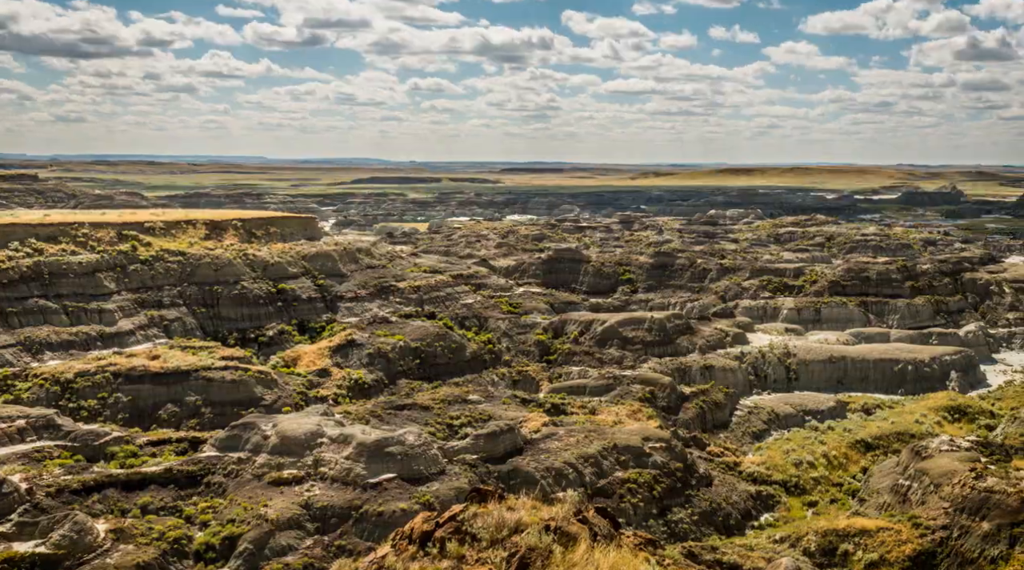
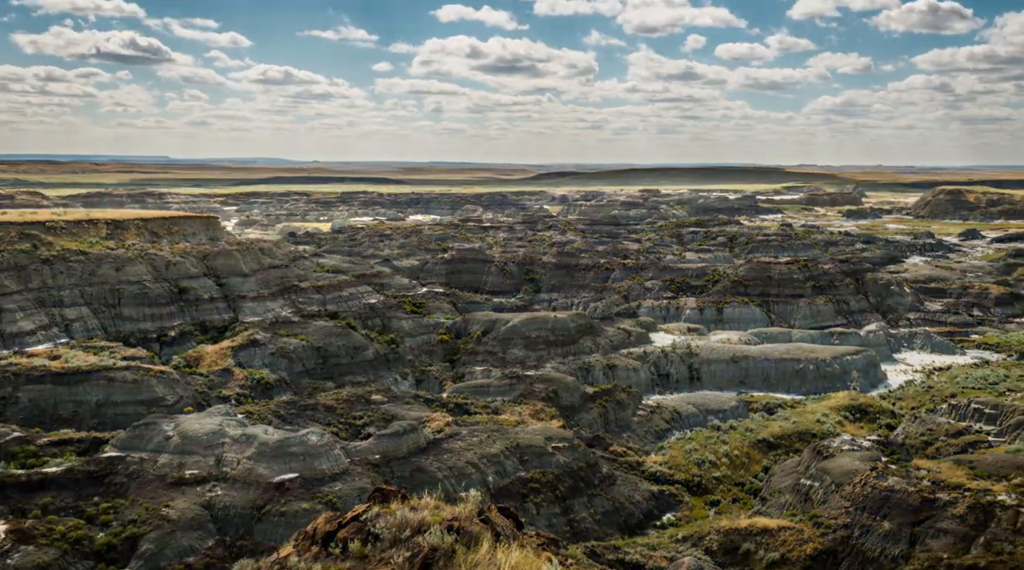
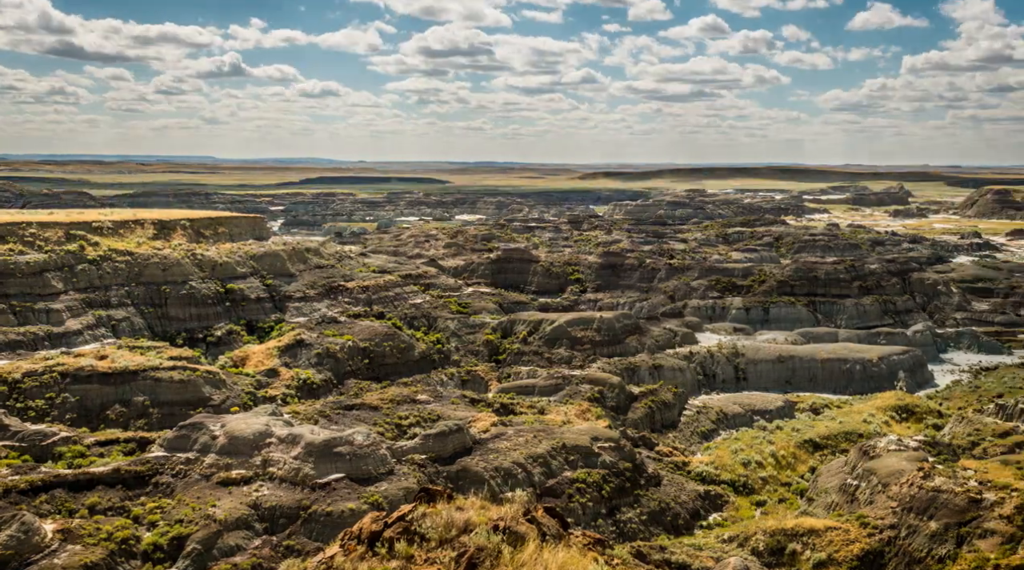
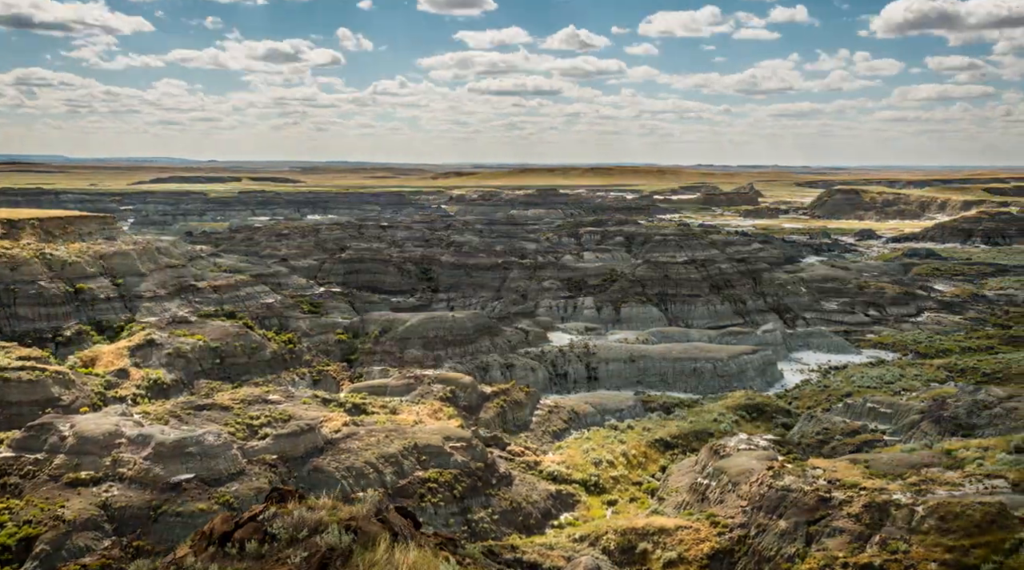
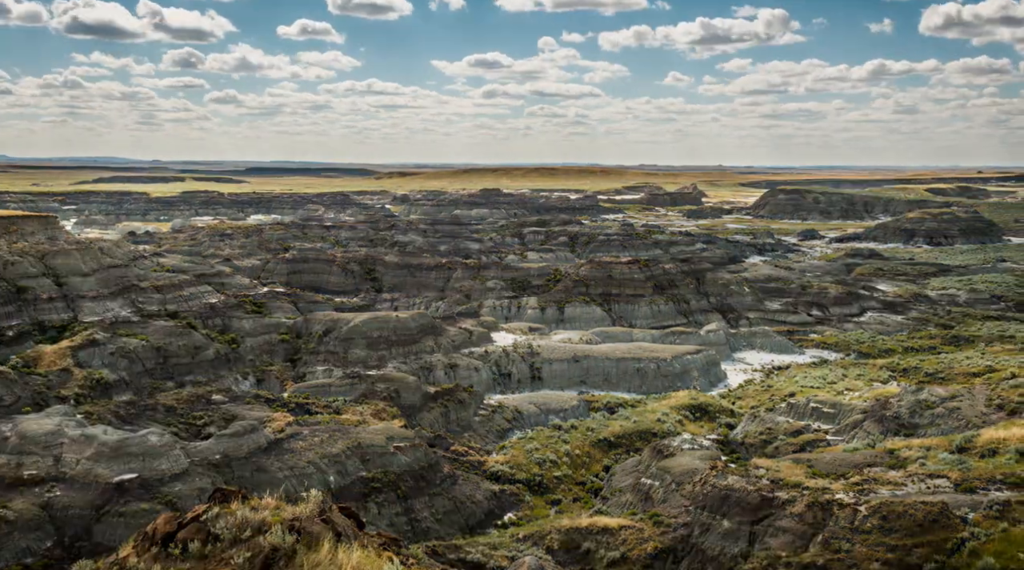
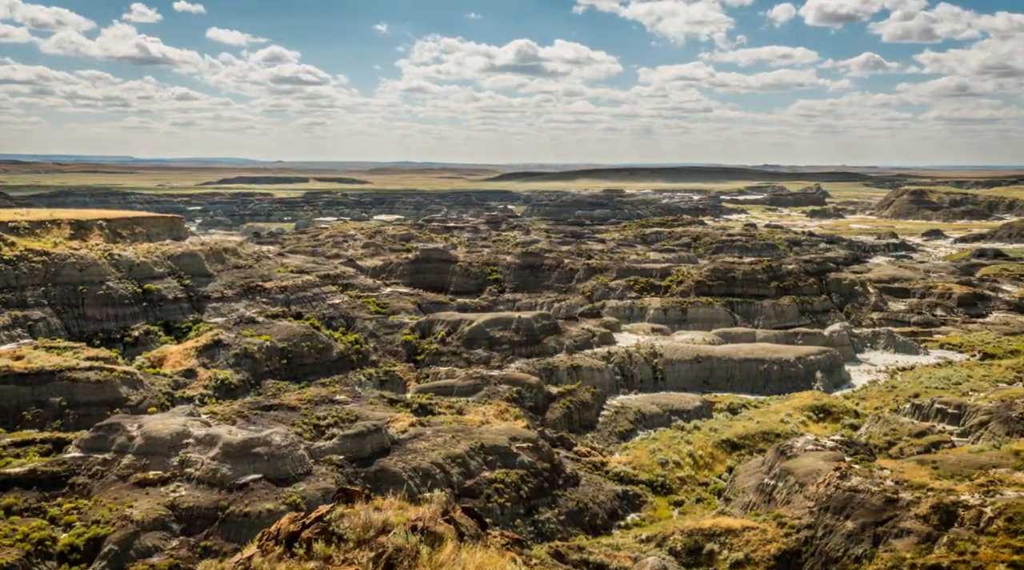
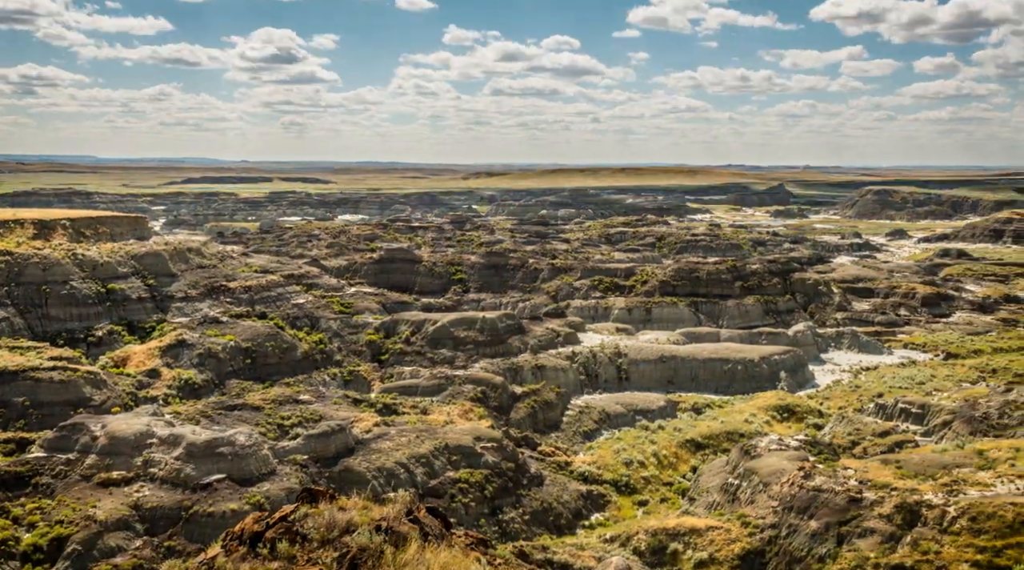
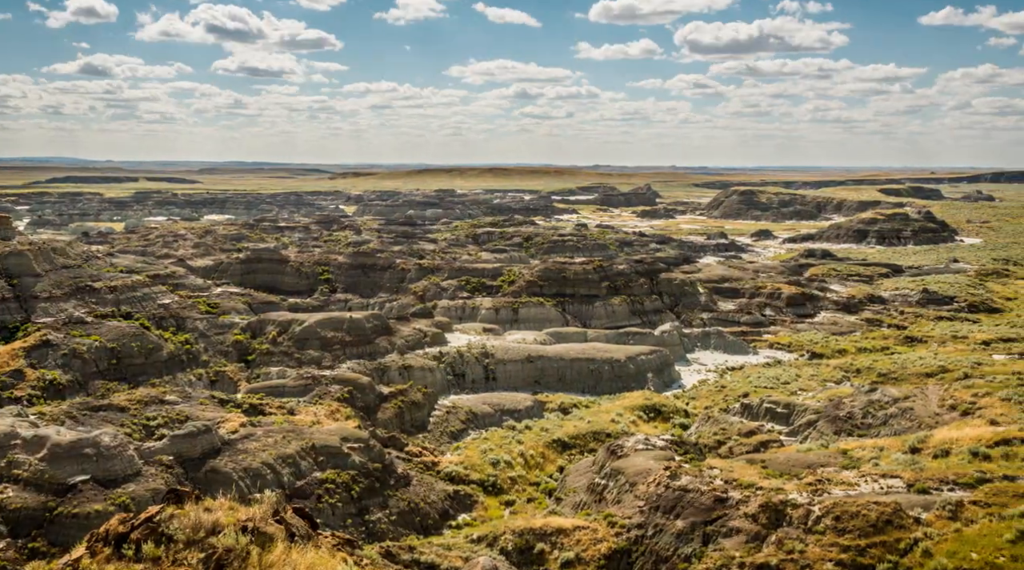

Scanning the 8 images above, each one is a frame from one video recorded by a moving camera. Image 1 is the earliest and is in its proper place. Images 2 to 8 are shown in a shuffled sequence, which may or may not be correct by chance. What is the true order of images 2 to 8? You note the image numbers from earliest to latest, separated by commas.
3, 2, 6, 7, 4, 5, 8
